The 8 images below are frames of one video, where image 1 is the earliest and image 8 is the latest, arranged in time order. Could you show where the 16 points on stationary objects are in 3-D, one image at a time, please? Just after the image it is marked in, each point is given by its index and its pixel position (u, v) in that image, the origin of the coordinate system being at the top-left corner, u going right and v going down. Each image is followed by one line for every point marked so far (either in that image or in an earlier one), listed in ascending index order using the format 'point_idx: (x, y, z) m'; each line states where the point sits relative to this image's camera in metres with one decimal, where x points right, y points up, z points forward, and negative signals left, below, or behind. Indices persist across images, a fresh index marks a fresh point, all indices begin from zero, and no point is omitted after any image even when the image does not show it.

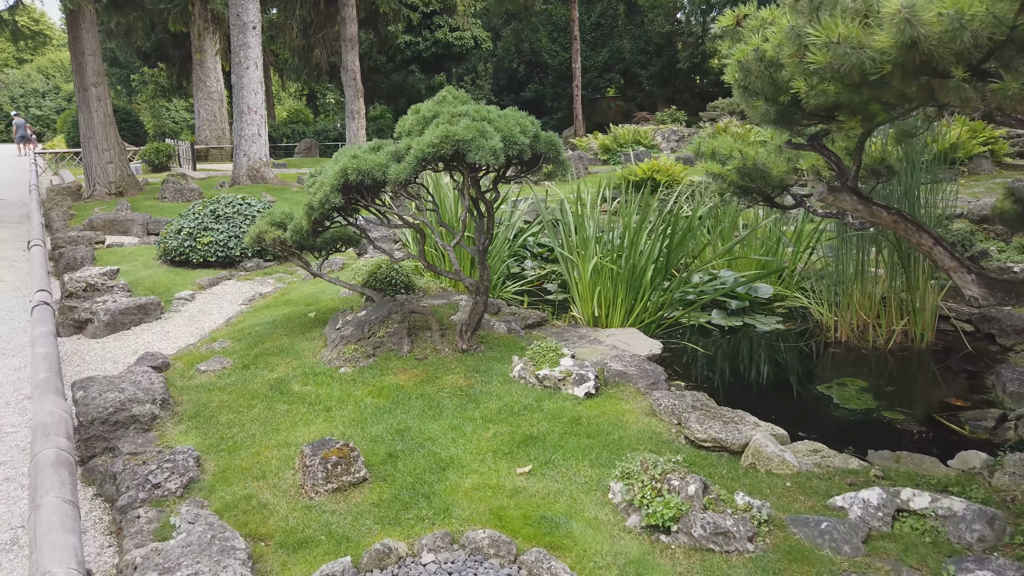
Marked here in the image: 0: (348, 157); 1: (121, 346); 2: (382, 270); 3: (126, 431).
0: (-1.1, +0.9, +5.2) m
1: (-3.5, -0.5, +6.7) m
2: (-1.2, +0.2, +7.0) m
3: (-2.4, -0.9, +4.6) m
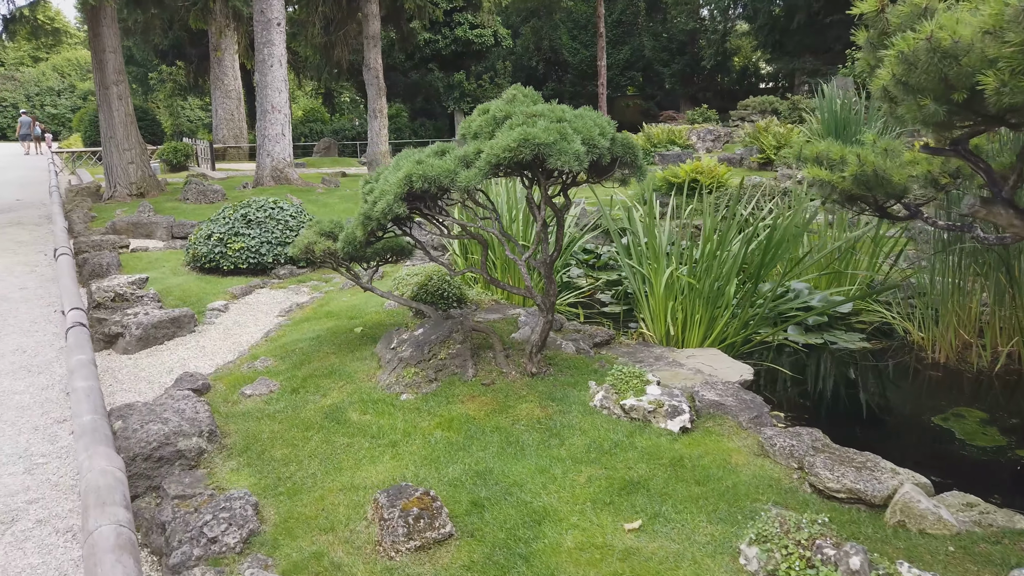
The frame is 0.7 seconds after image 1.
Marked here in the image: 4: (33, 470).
0: (-0.6, +0.8, +4.7) m
1: (-3.0, -0.6, +6.3) m
2: (-0.7, +0.1, +6.5) m
3: (-1.9, -1.0, +4.1) m
4: (-3.0, -1.1, +4.7) m
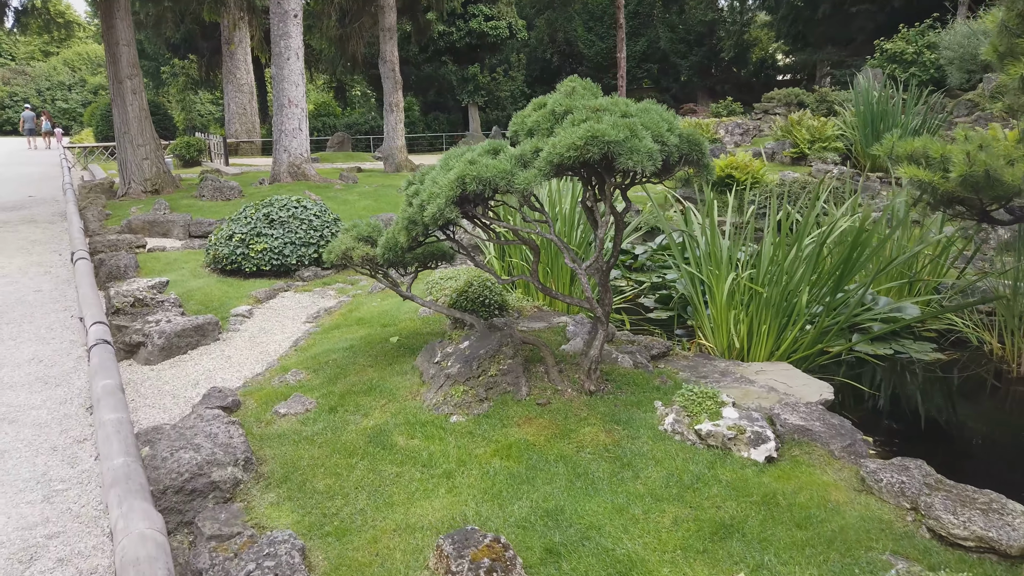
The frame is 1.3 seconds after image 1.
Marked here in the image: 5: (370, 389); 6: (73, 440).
0: (-0.3, +0.7, +4.3) m
1: (-2.6, -0.7, +5.9) m
2: (-0.3, 0.0, +6.1) m
3: (-1.5, -1.1, +3.7) m
4: (-2.6, -1.2, +4.3) m
5: (-1.0, -0.7, +5.0) m
6: (-3.0, -1.0, +5.1) m
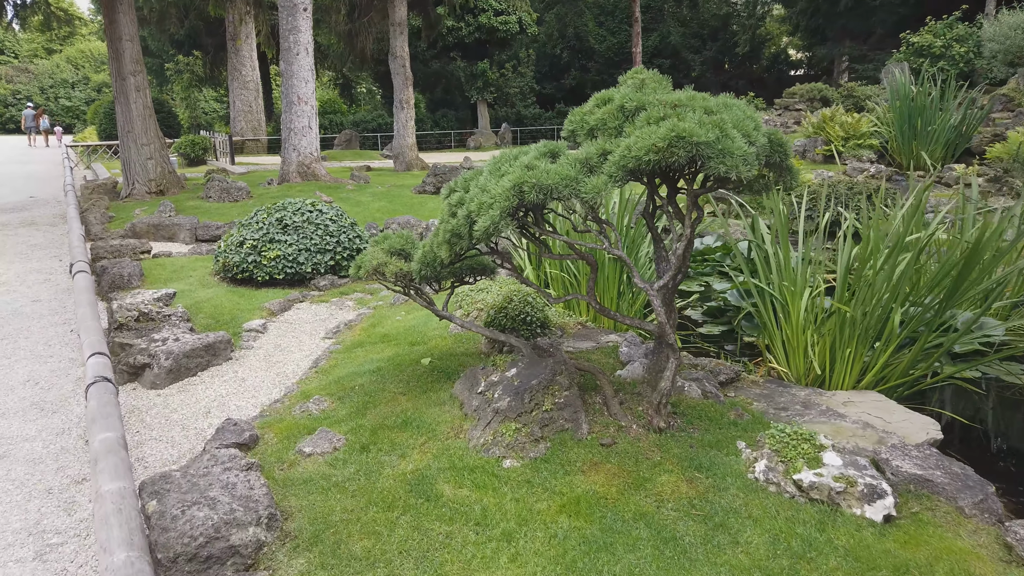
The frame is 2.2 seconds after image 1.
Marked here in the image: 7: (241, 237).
0: (0.0, +0.6, +3.7) m
1: (-2.3, -0.8, +5.3) m
2: (0.0, -0.1, +5.5) m
3: (-1.2, -1.2, +3.2) m
4: (-2.3, -1.3, +3.7) m
5: (-0.6, -0.8, +4.4) m
6: (-2.6, -1.1, +4.5) m
7: (-3.0, +0.6, +8.4) m
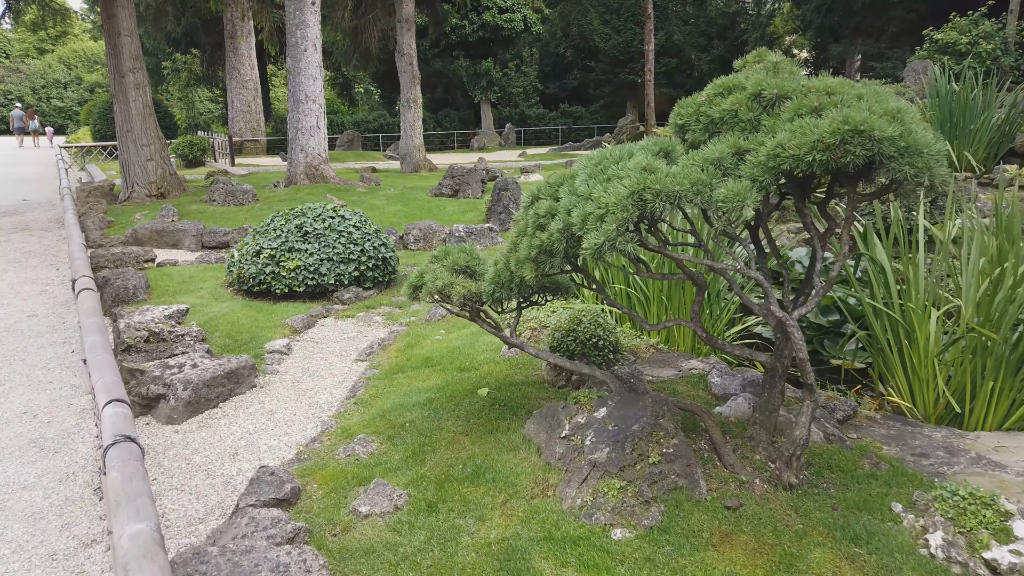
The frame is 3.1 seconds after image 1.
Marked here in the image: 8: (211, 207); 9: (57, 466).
0: (+0.5, +0.5, +3.0) m
1: (-1.8, -0.9, +4.6) m
2: (+0.5, -0.2, +4.8) m
3: (-0.8, -1.3, +2.5) m
4: (-1.9, -1.5, +3.0) m
5: (-0.2, -0.9, +3.7) m
6: (-2.2, -1.3, +3.8) m
7: (-2.6, +0.4, +7.7) m
8: (-5.3, +1.4, +13.4) m
9: (-2.8, -1.1, +4.6) m
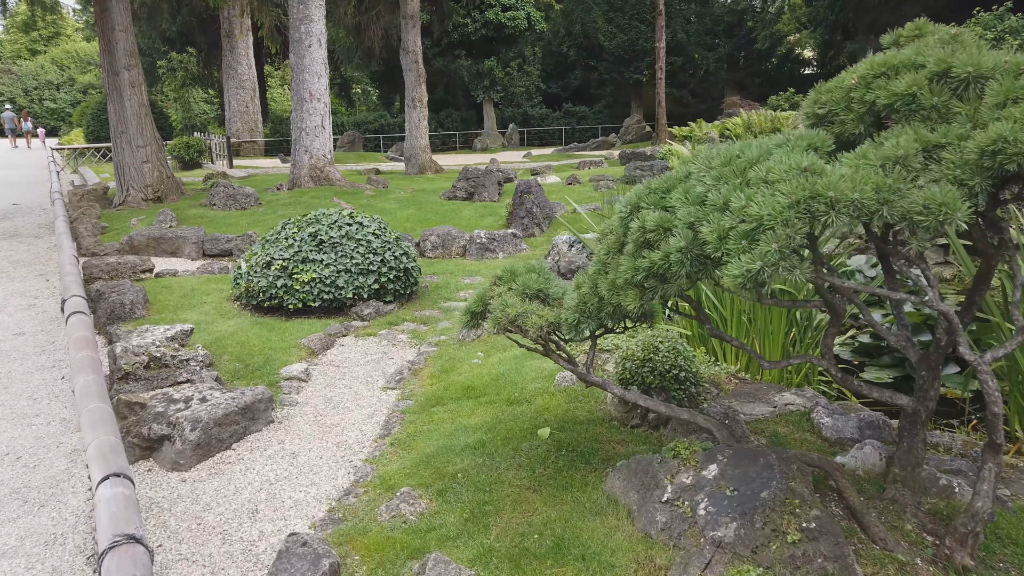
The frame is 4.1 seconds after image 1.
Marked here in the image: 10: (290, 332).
0: (+0.9, +0.4, +2.3) m
1: (-1.5, -1.1, +3.9) m
2: (+0.8, -0.4, +4.1) m
3: (-0.4, -1.4, +1.8) m
4: (-1.5, -1.6, +2.3) m
5: (+0.2, -1.0, +3.0) m
6: (-1.8, -1.4, +3.1) m
7: (-2.3, +0.3, +6.9) m
8: (-5.1, +1.3, +12.7) m
9: (-2.4, -1.2, +3.9) m
10: (-1.9, -0.4, +6.4) m
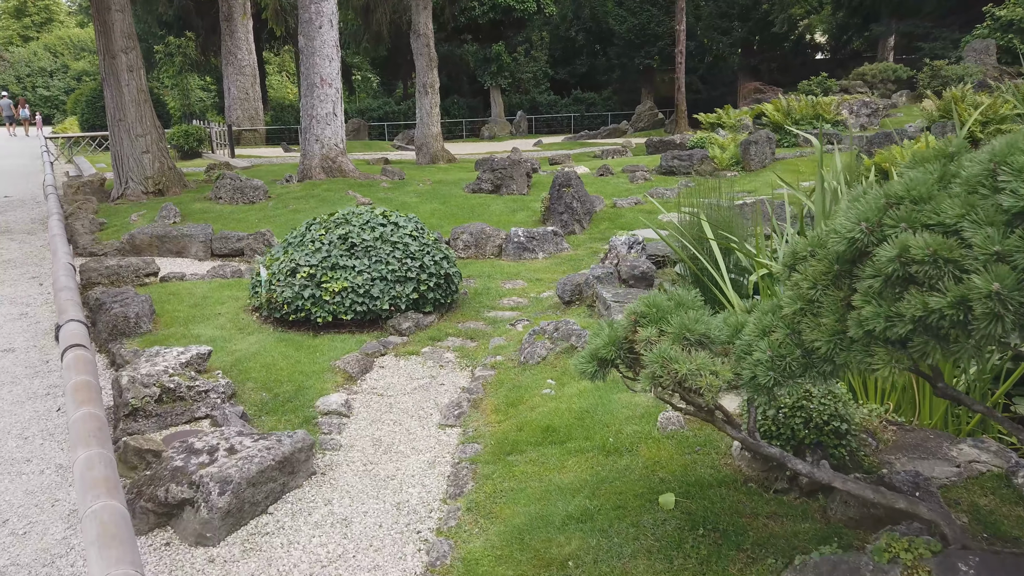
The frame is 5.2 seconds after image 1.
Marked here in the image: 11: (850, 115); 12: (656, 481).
0: (+1.3, +0.2, +1.5) m
1: (-1.0, -1.2, +3.1) m
2: (+1.3, -0.5, +3.3) m
3: (+0.1, -1.6, +0.9) m
4: (-1.0, -1.7, +1.5) m
5: (+0.7, -1.2, +2.2) m
6: (-1.3, -1.6, +2.2) m
7: (-1.8, +0.2, +6.1) m
8: (-4.6, +1.3, +11.8) m
9: (-1.9, -1.3, +3.0) m
10: (-1.4, -0.5, +5.6) m
11: (+6.3, +3.3, +14.4) m
12: (+0.6, -0.9, +3.4) m
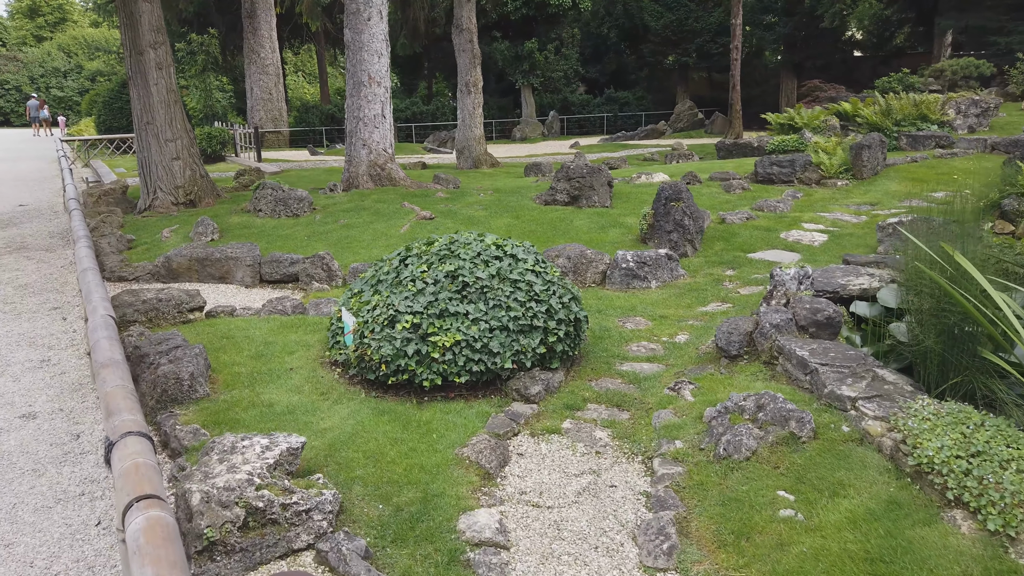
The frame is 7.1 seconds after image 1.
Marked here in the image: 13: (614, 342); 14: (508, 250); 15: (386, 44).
0: (+2.3, -0.1, +0.1) m
1: (0.0, -1.5, +1.7) m
2: (+2.3, -0.8, +1.9) m
3: (+1.0, -1.9, -0.4) m
4: (-0.1, -2.1, +0.1) m
5: (+1.6, -1.5, +0.8) m
6: (-0.4, -1.9, +0.9) m
7: (-0.8, -0.1, +4.7) m
8: (-3.5, +1.0, +10.5) m
9: (-1.0, -1.7, +1.7) m
10: (-0.4, -0.8, +4.2) m
11: (+7.4, +3.0, +13.0) m
12: (+1.6, -1.2, +2.0) m
13: (+0.8, -0.4, +5.9) m
14: (0.0, +0.3, +5.1) m
15: (-2.0, +3.8, +11.9) m
